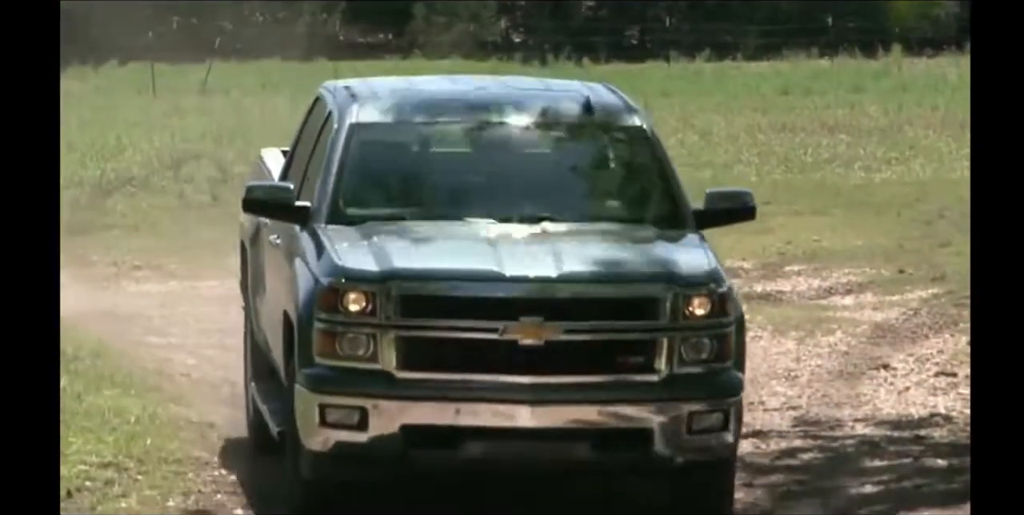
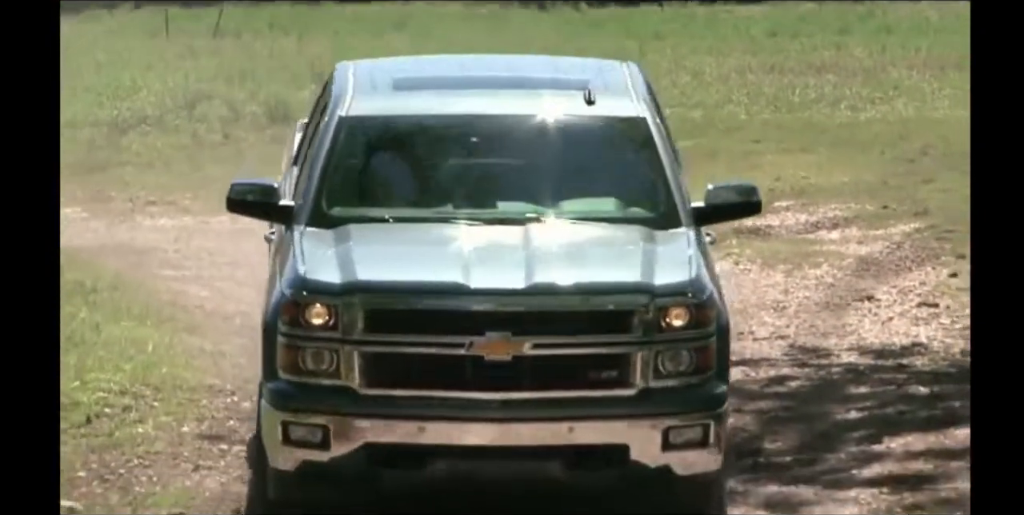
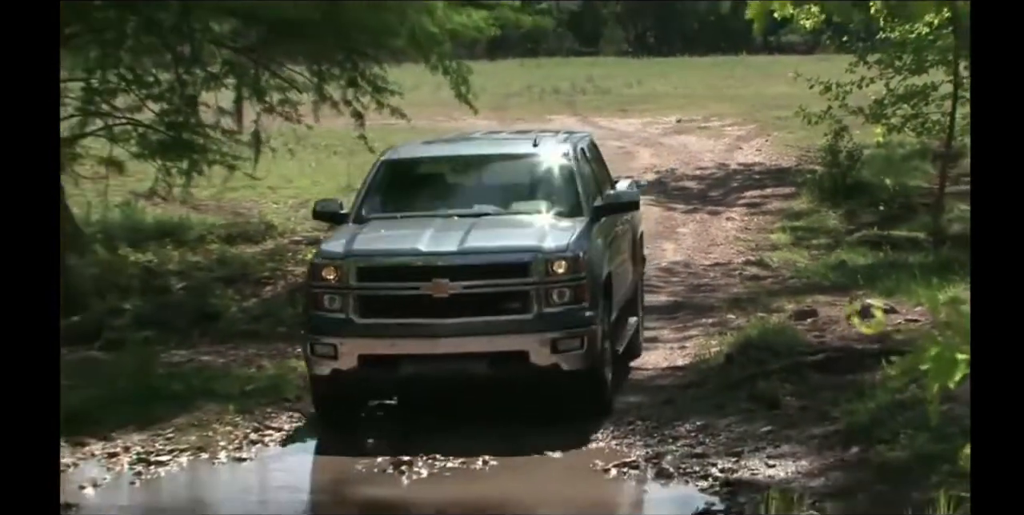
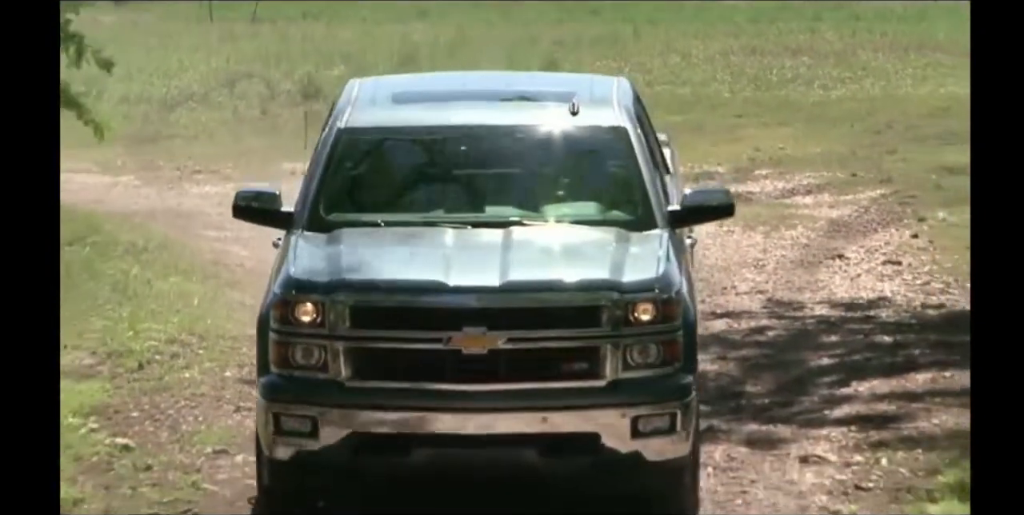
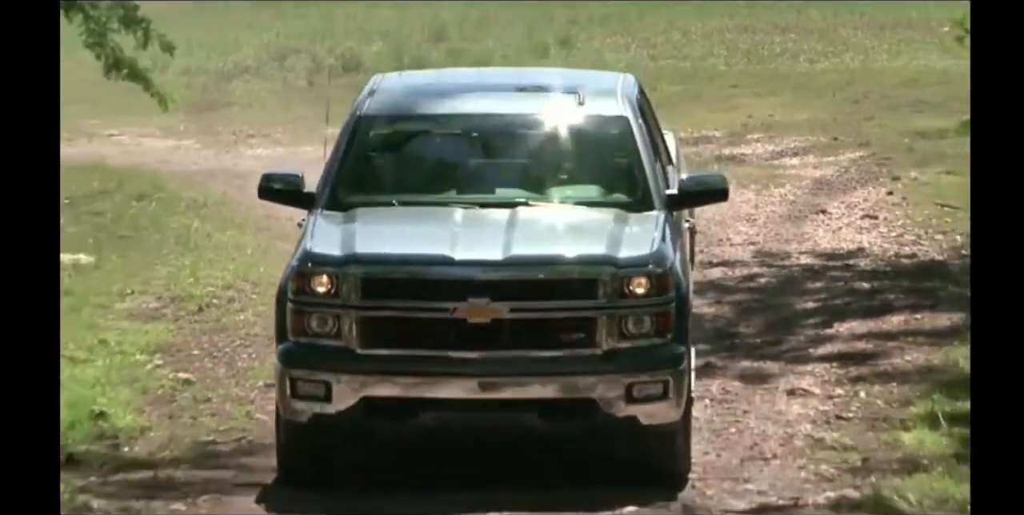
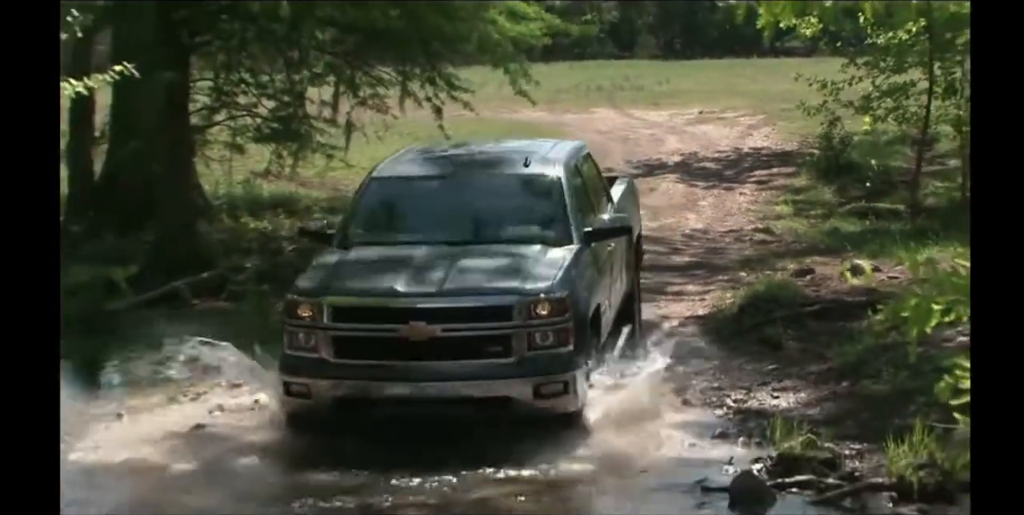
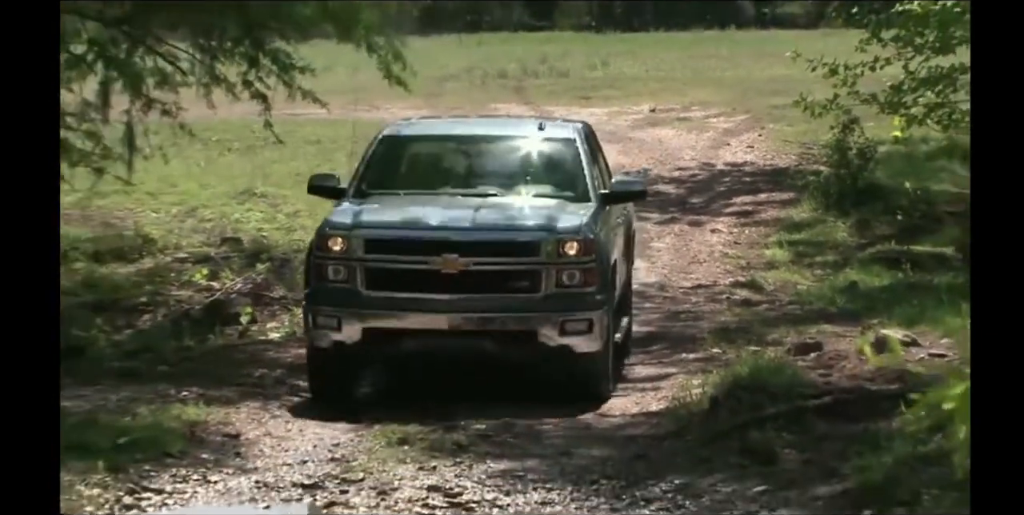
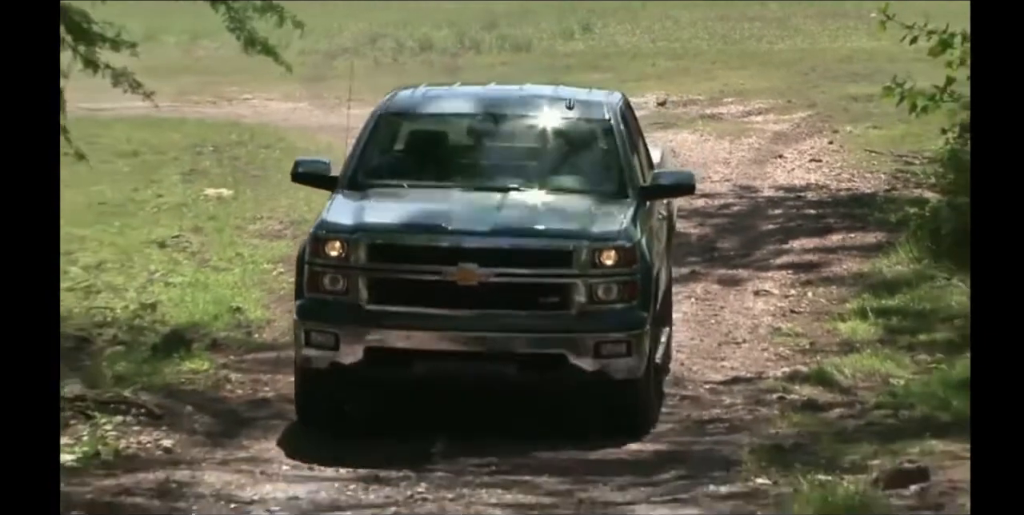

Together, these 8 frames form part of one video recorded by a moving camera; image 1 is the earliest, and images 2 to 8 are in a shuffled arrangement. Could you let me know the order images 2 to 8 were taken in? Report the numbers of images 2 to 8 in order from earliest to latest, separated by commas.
2, 4, 5, 8, 7, 3, 6
